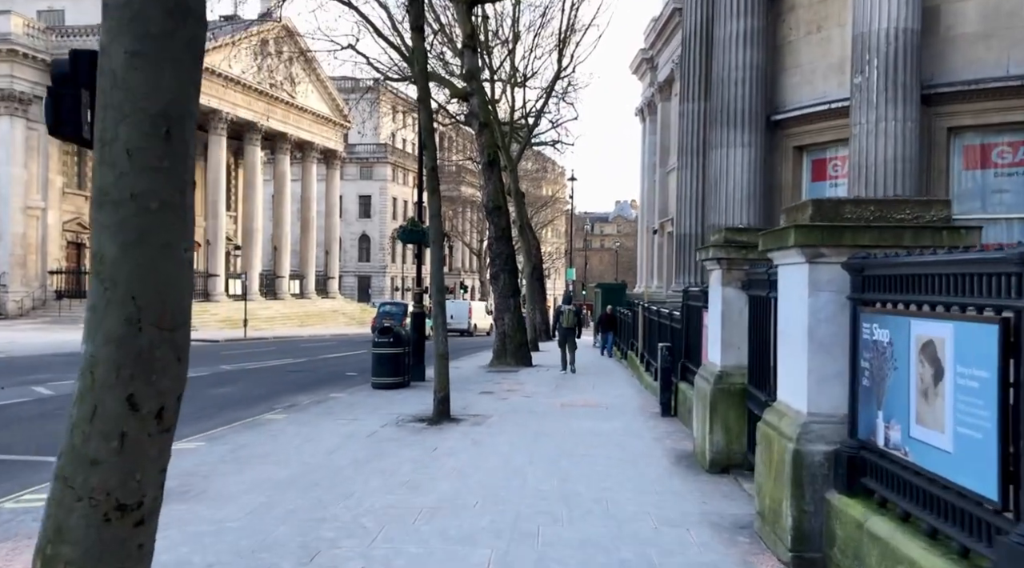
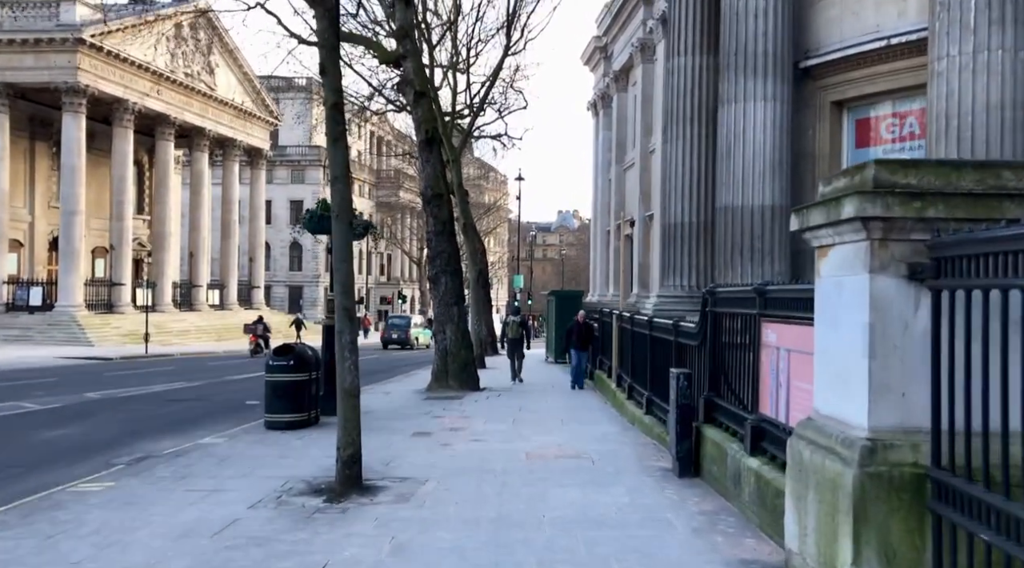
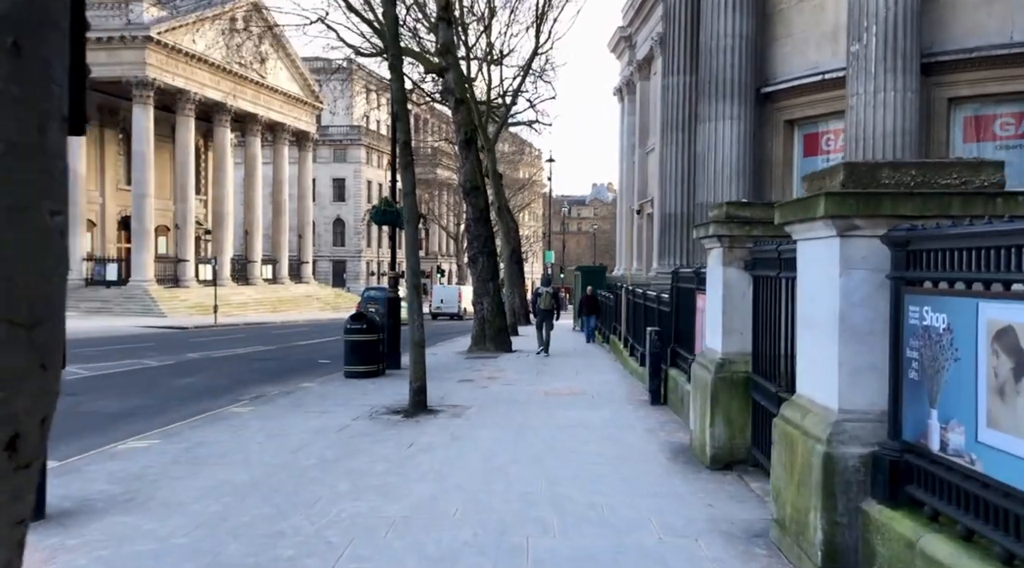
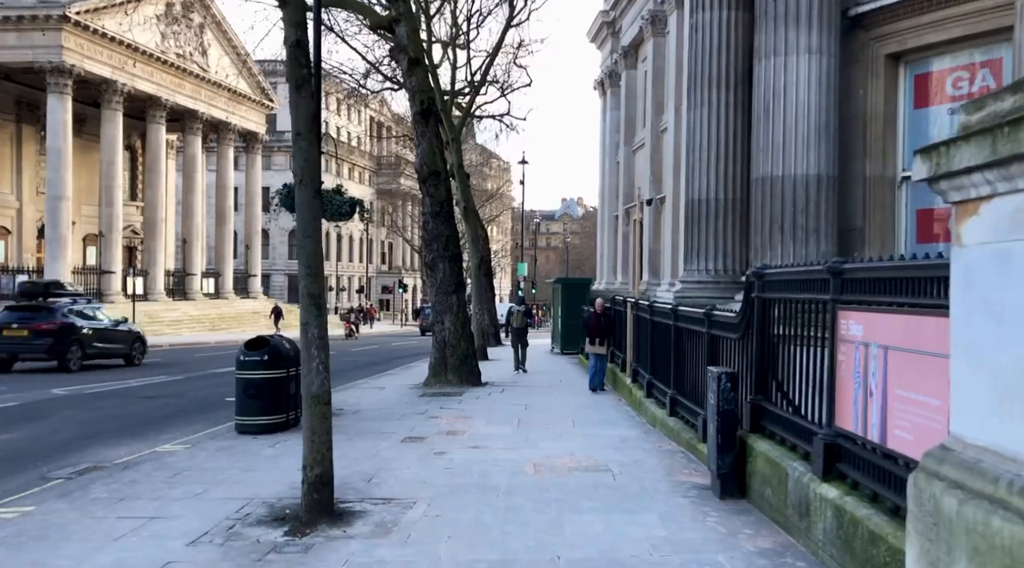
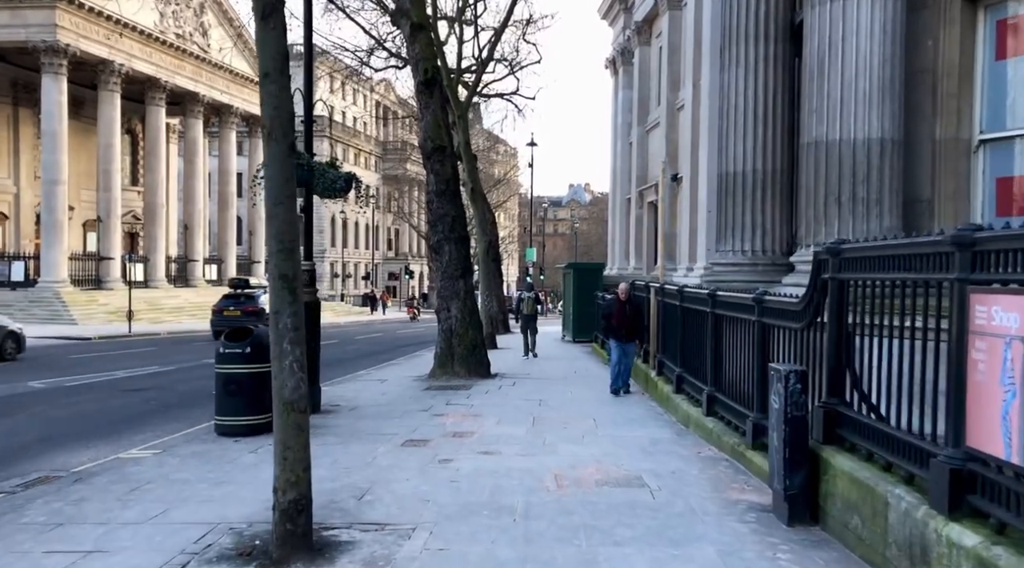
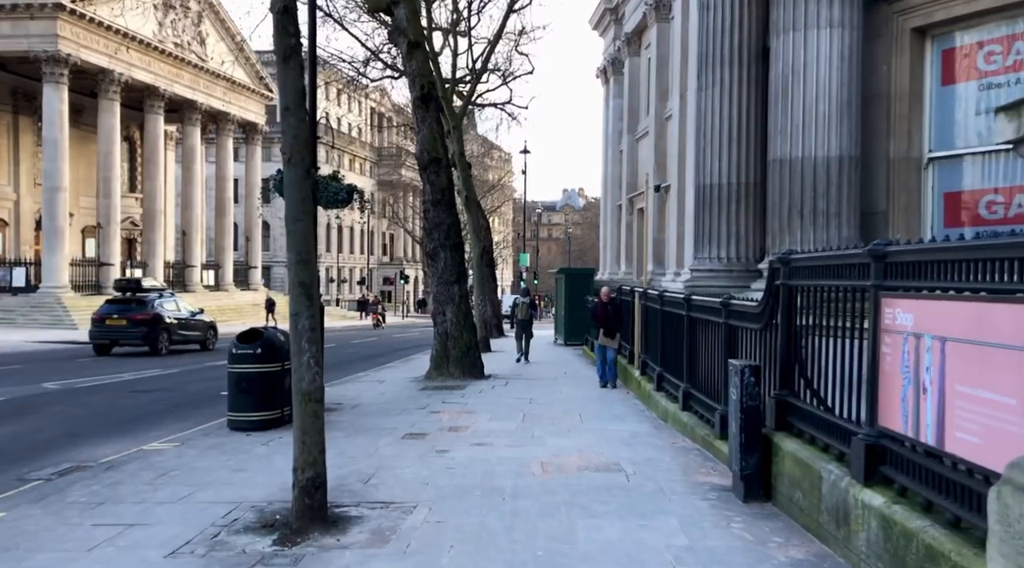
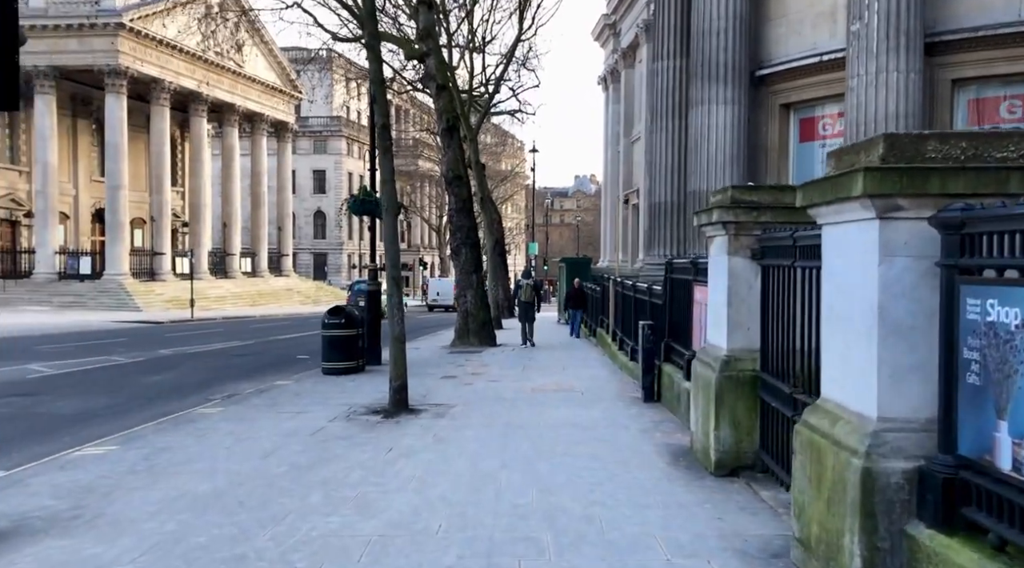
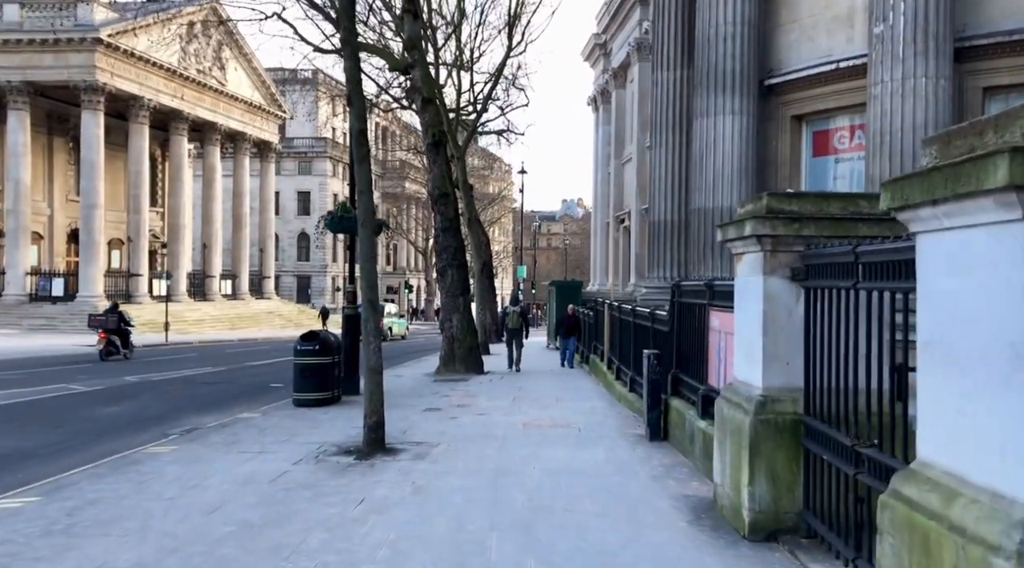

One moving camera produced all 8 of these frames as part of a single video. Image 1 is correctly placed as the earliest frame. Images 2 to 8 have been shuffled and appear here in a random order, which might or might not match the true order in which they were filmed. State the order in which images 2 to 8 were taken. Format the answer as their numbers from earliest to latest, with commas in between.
3, 7, 8, 2, 4, 6, 5
